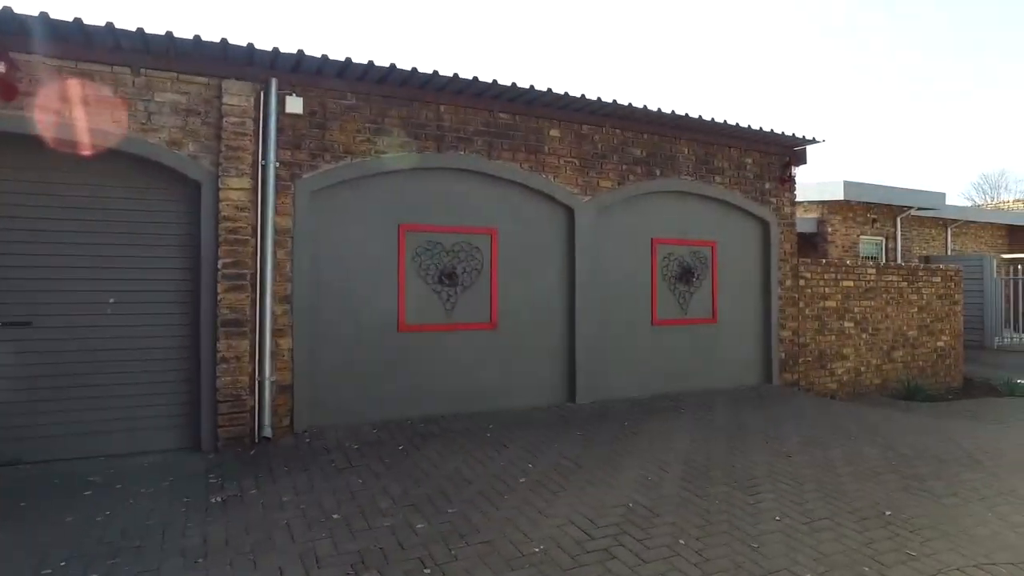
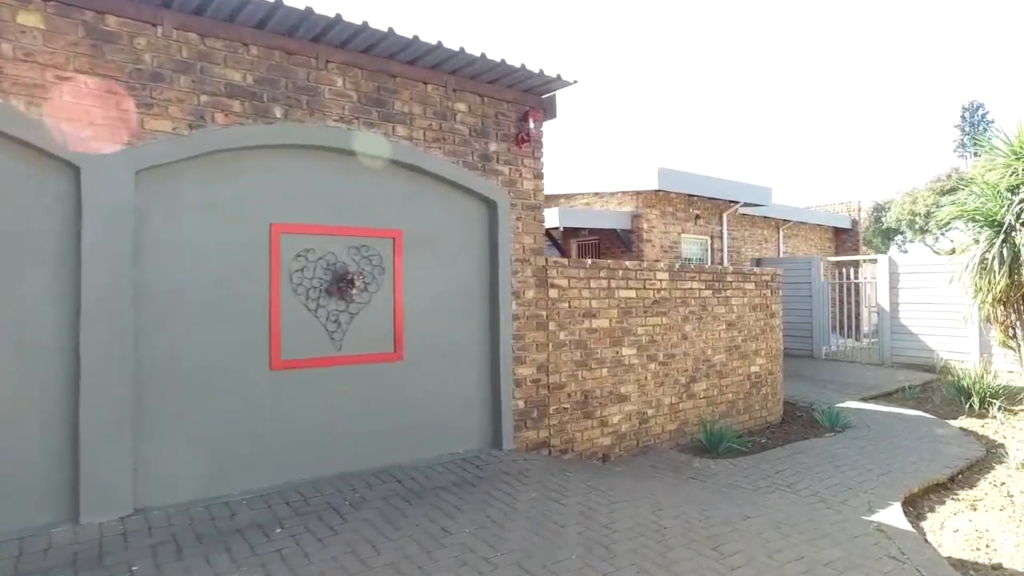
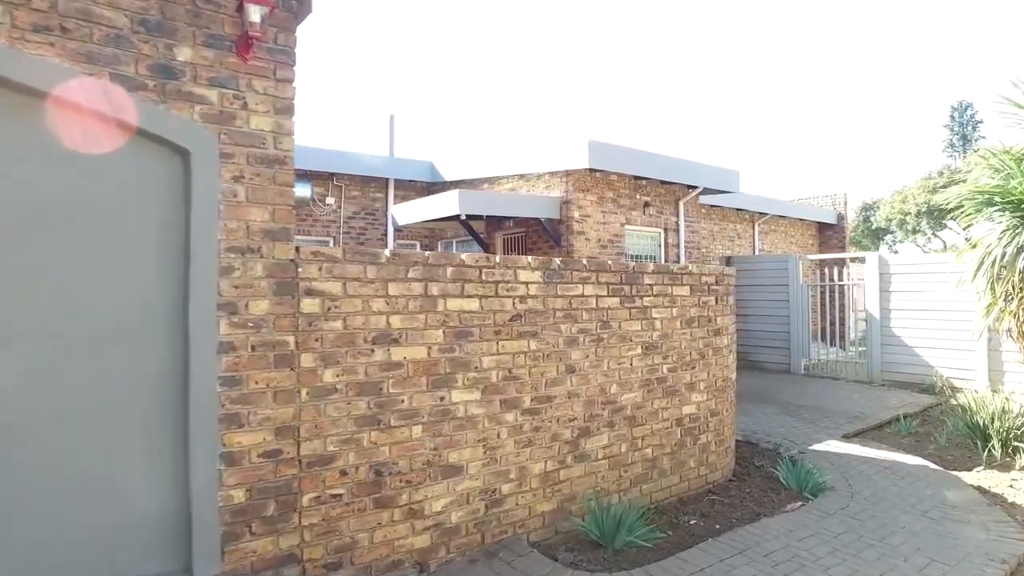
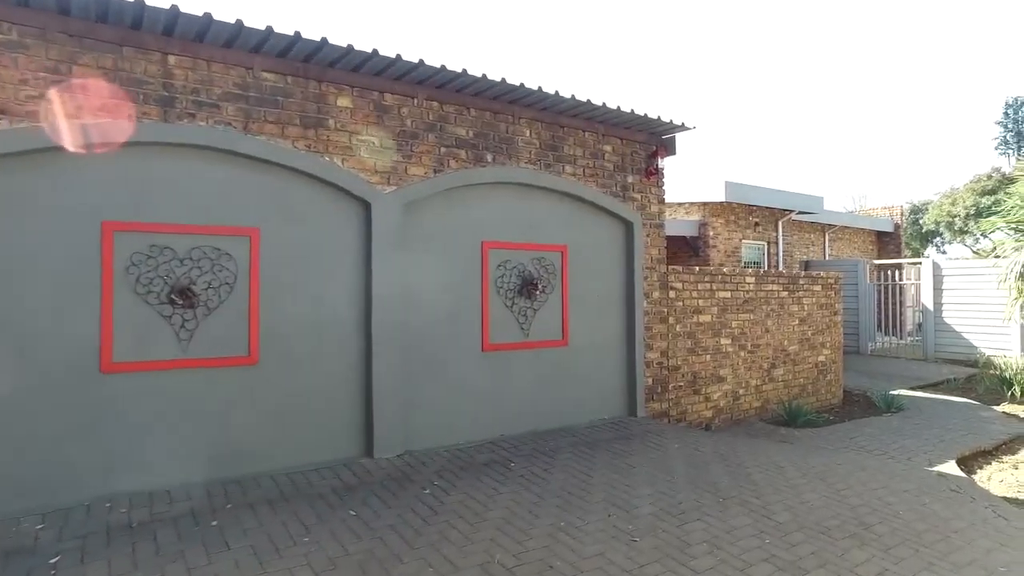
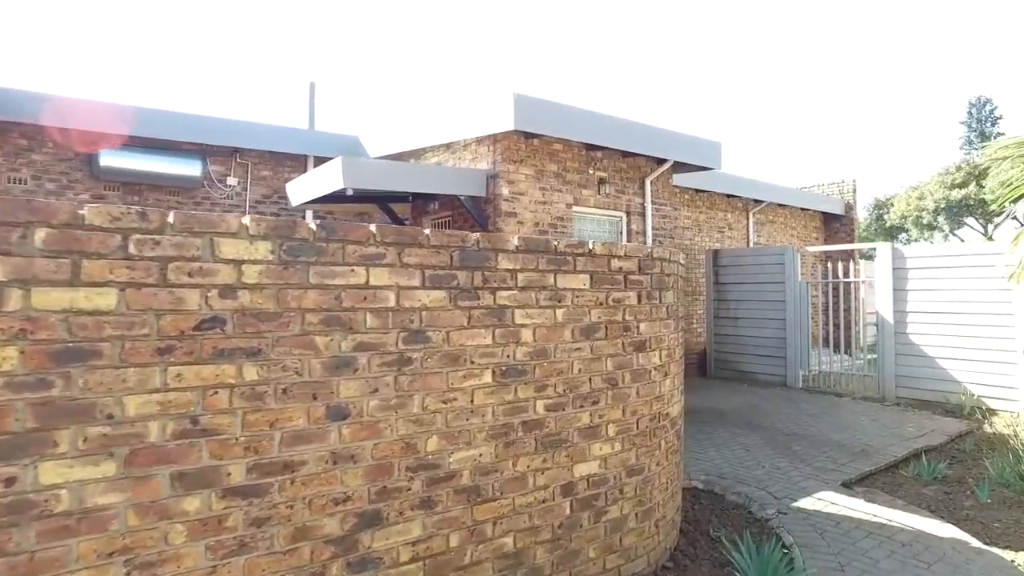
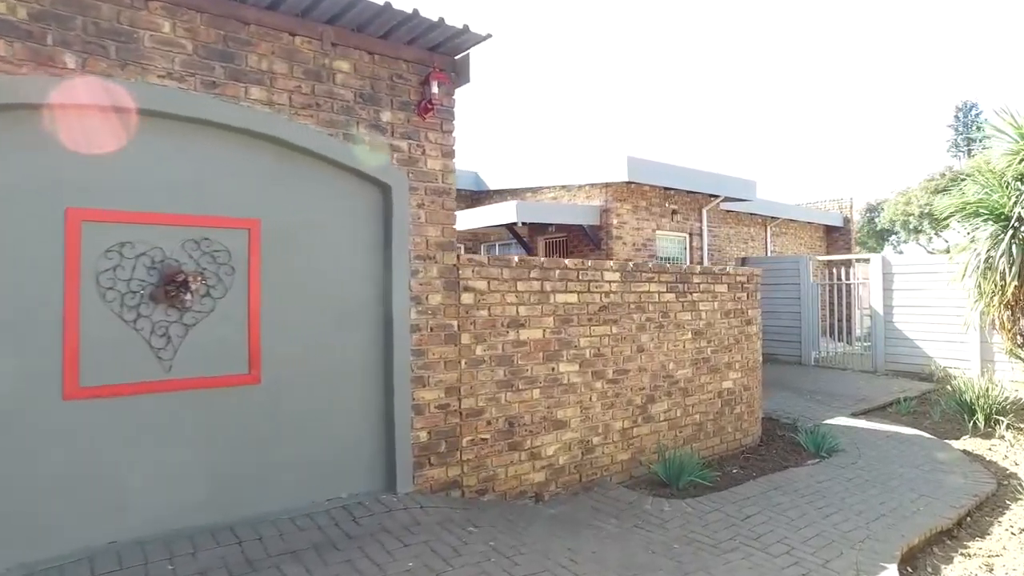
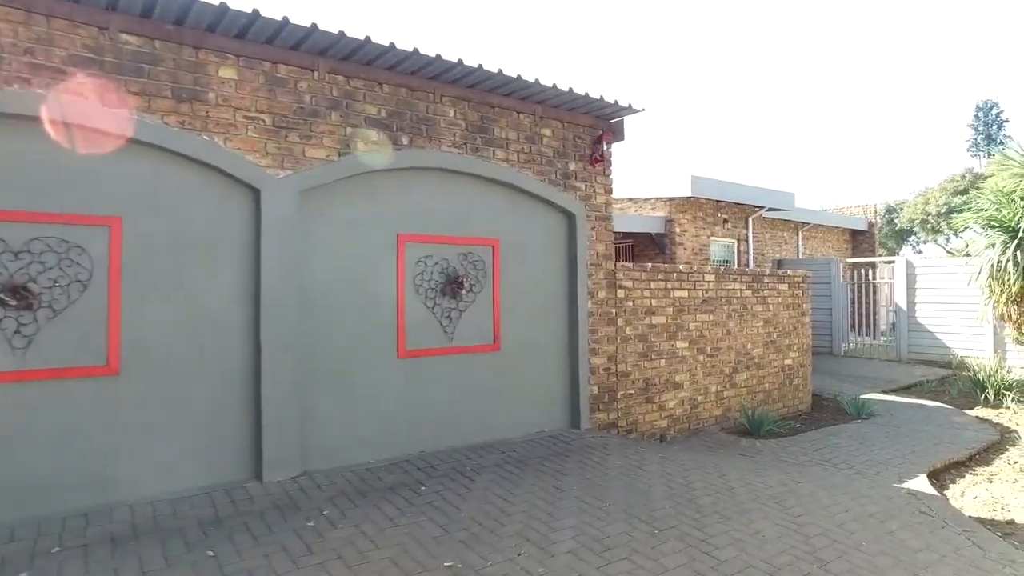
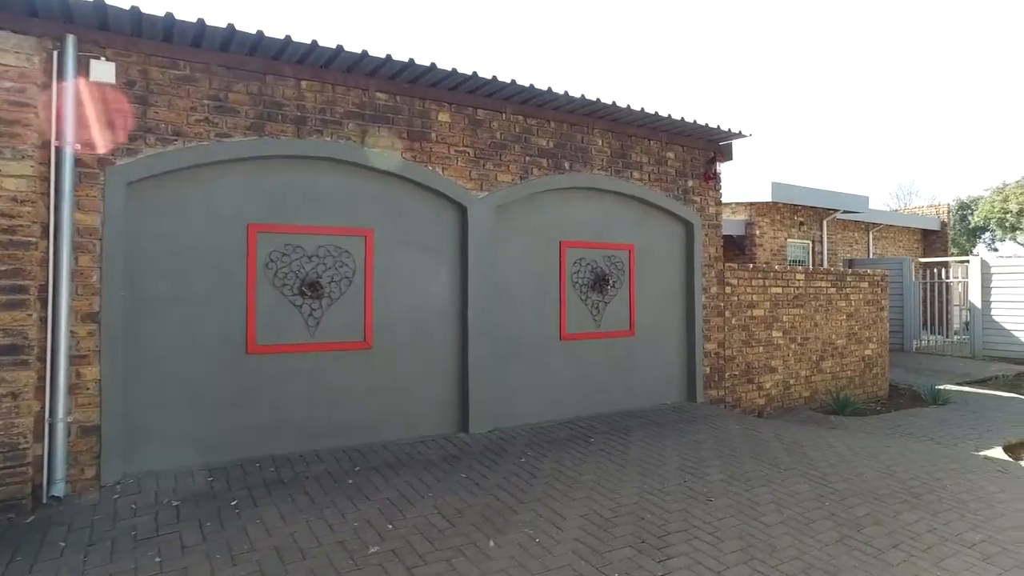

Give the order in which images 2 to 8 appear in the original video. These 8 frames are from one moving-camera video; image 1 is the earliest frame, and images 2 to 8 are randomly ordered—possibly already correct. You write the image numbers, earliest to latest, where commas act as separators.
8, 4, 7, 2, 6, 3, 5
